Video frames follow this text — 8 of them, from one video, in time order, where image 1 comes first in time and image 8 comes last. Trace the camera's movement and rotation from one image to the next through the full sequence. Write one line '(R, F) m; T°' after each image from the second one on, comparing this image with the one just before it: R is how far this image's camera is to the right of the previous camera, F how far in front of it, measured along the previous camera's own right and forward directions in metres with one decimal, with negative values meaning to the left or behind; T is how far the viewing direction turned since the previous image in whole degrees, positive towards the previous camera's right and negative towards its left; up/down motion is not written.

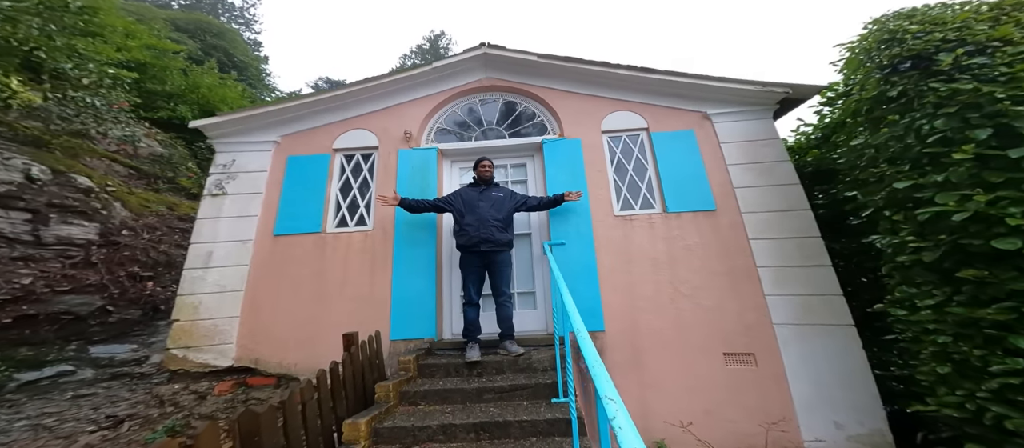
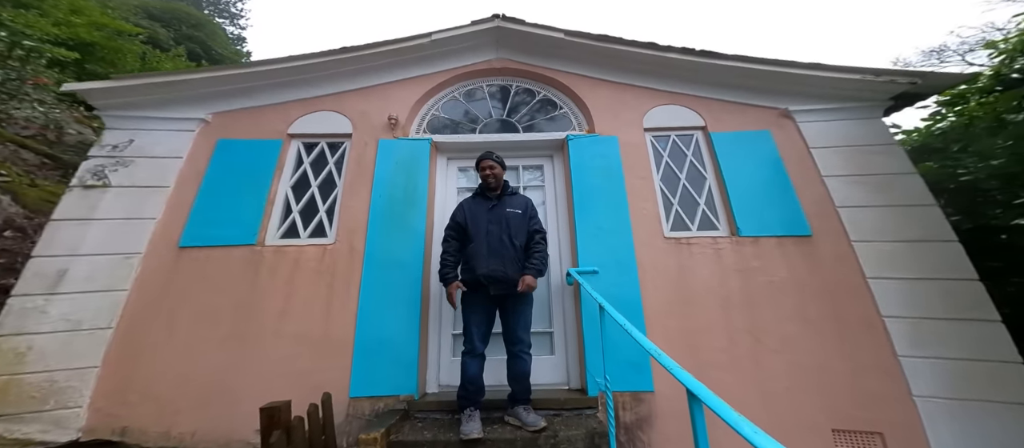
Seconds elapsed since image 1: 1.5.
(-0.4, +1.0) m; +4°
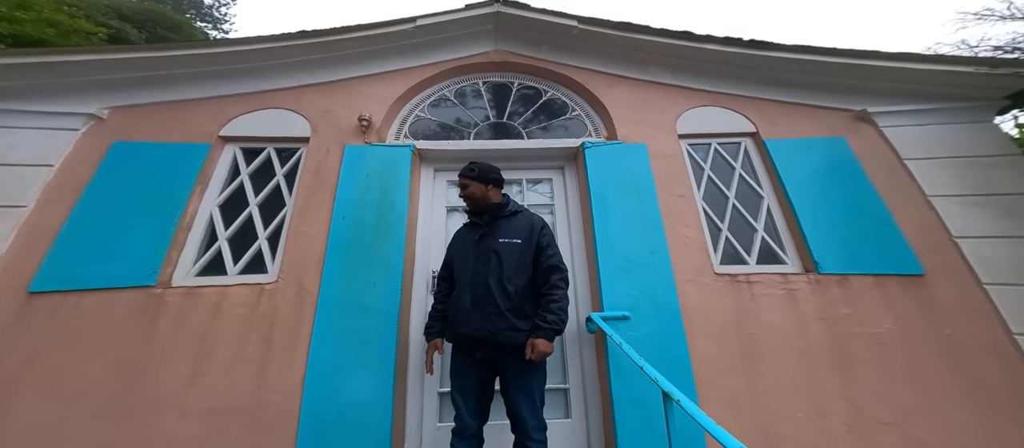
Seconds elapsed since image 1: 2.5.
(-0.1, +0.7) m; +2°
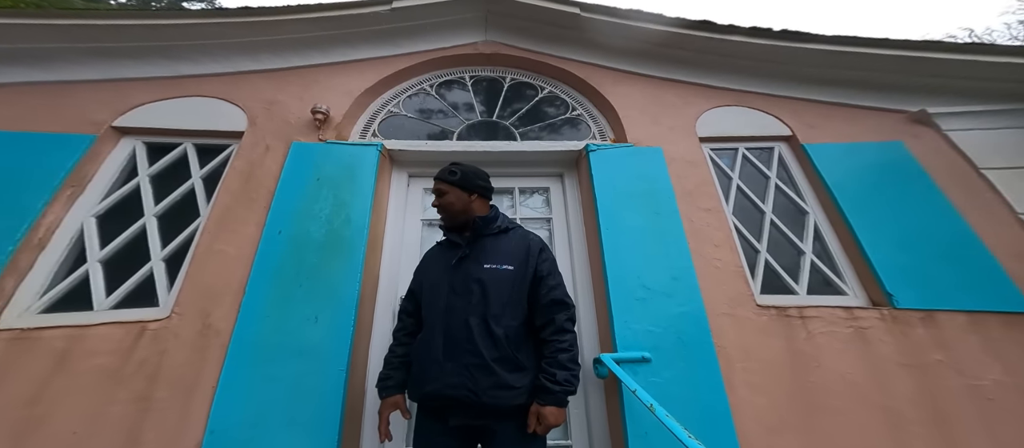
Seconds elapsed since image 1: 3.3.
(0.0, +0.5) m; +3°
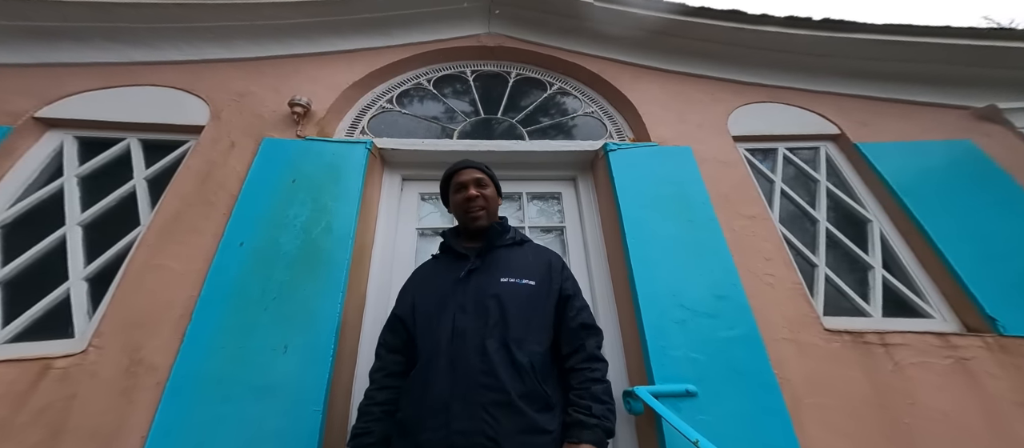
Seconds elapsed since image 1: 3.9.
(-0.1, +0.3) m; +2°
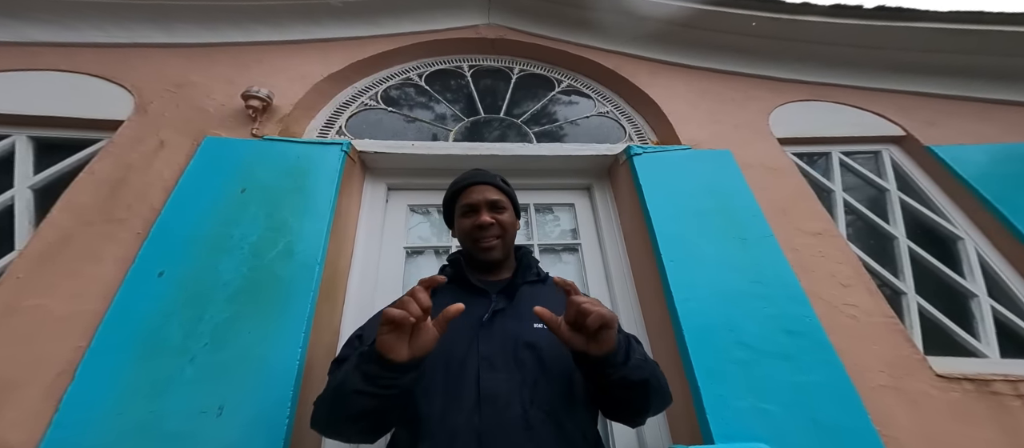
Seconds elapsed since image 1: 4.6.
(-0.1, +0.3) m; +2°
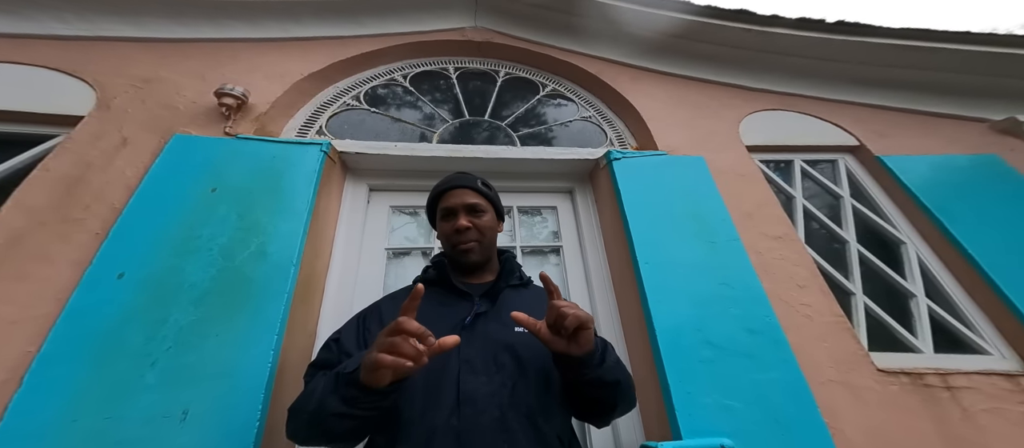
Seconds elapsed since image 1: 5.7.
(0.0, 0.0) m; +2°
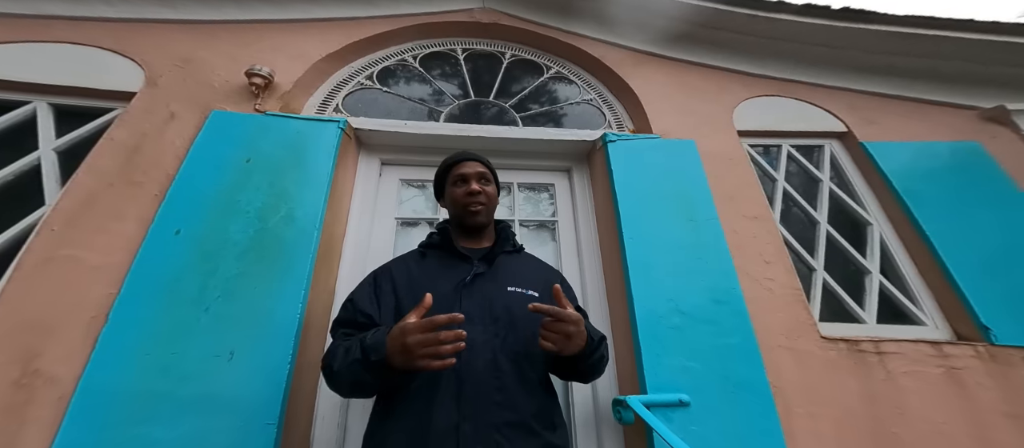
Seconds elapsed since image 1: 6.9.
(+0.1, -0.2) m; -2°
